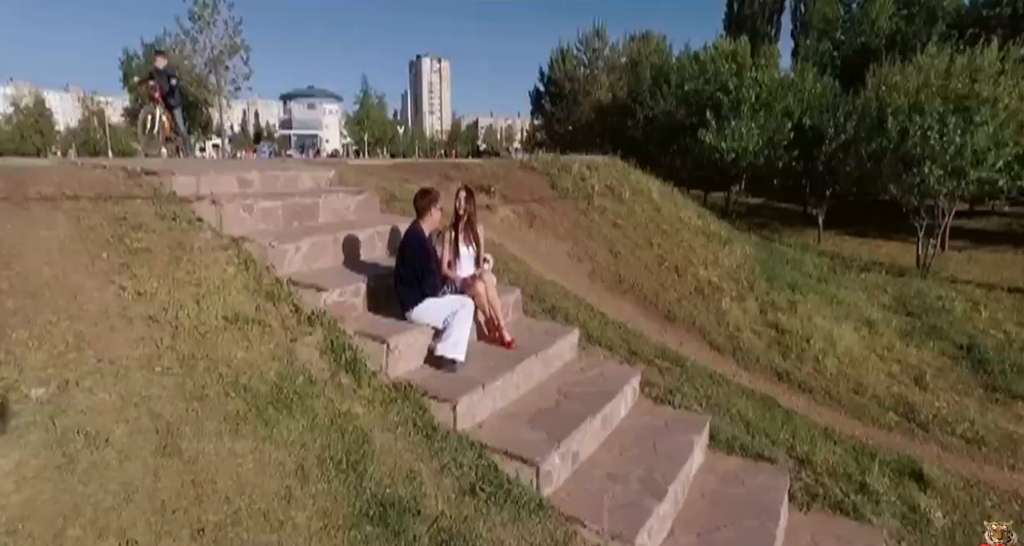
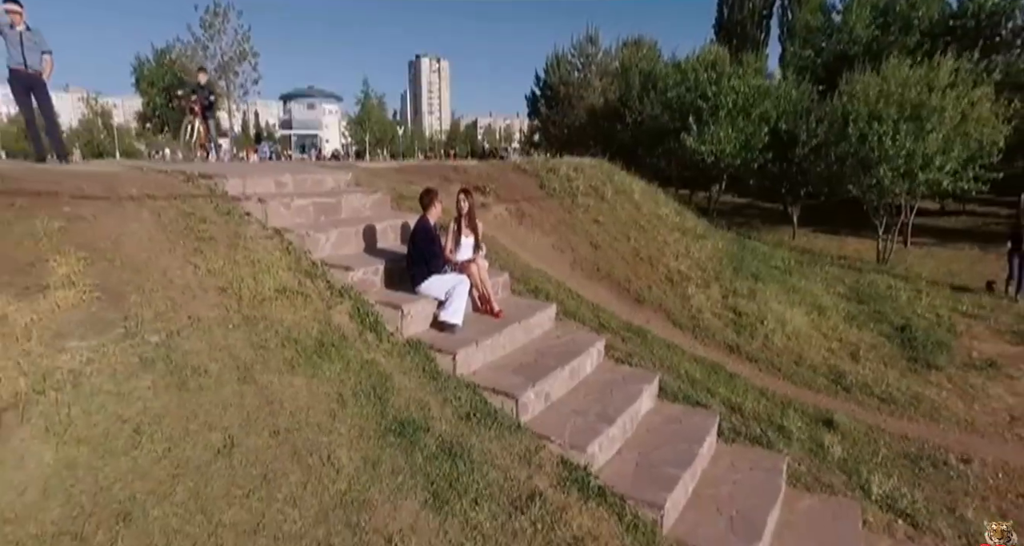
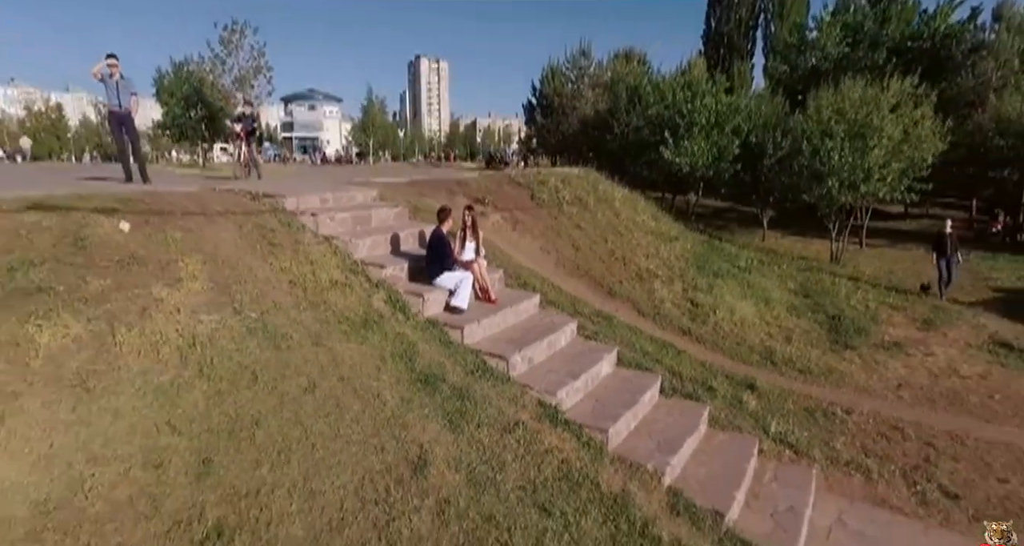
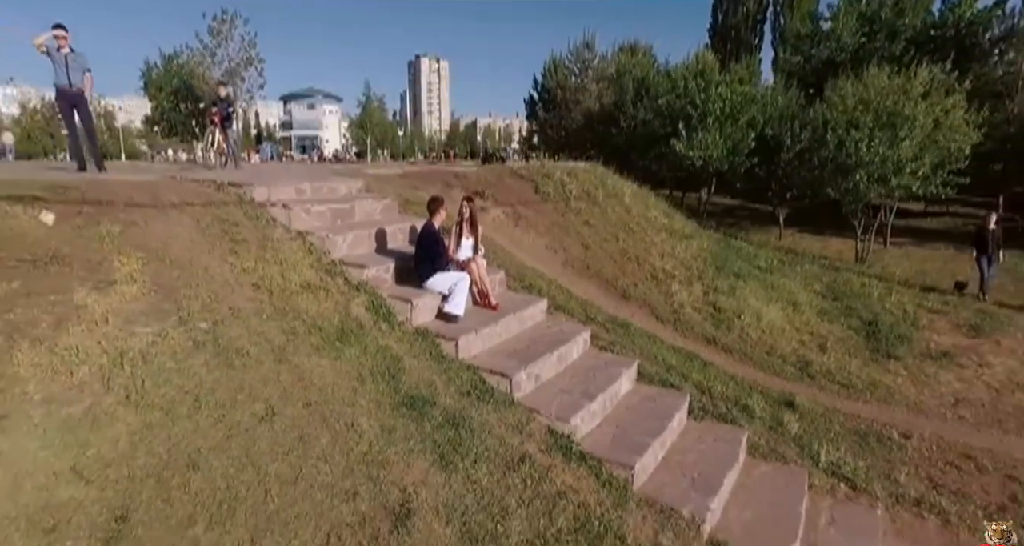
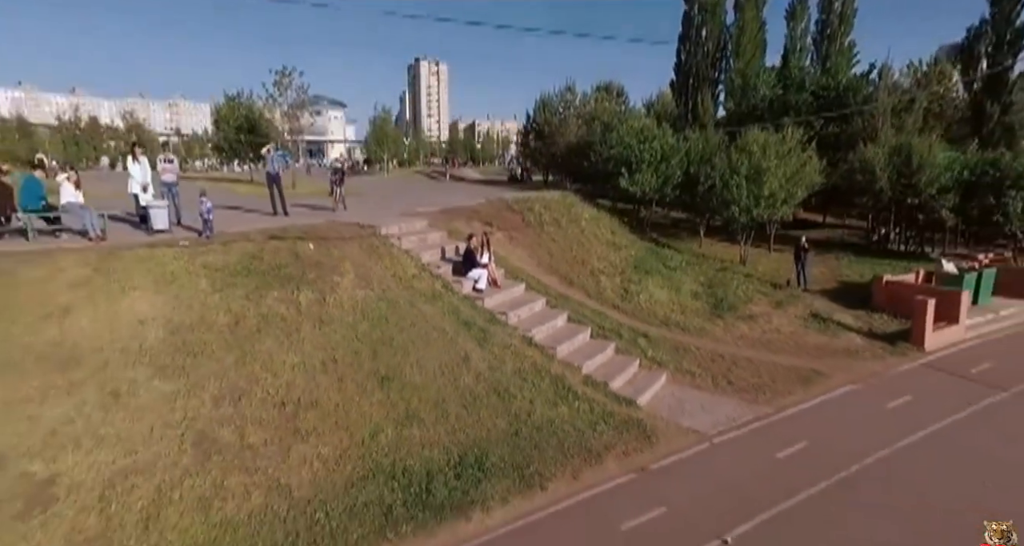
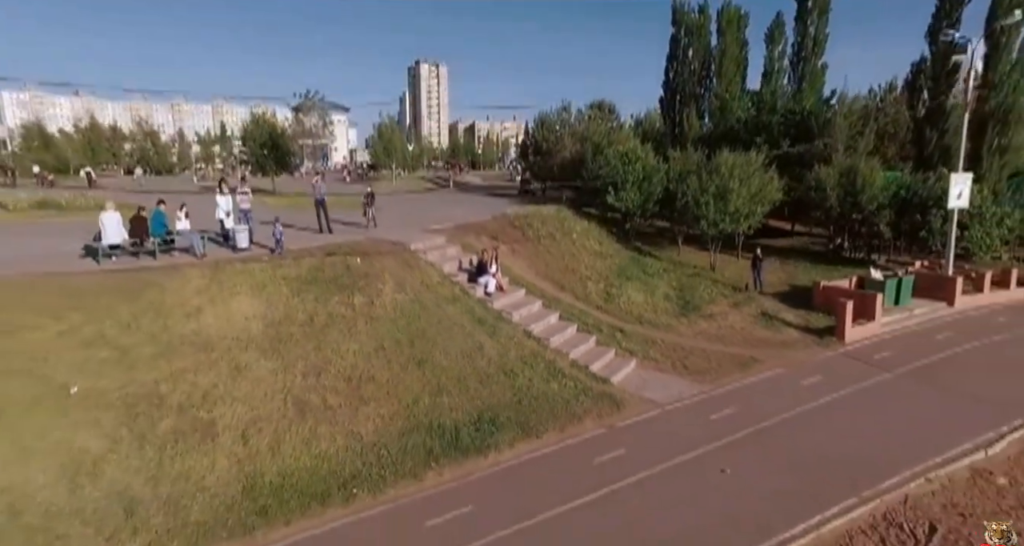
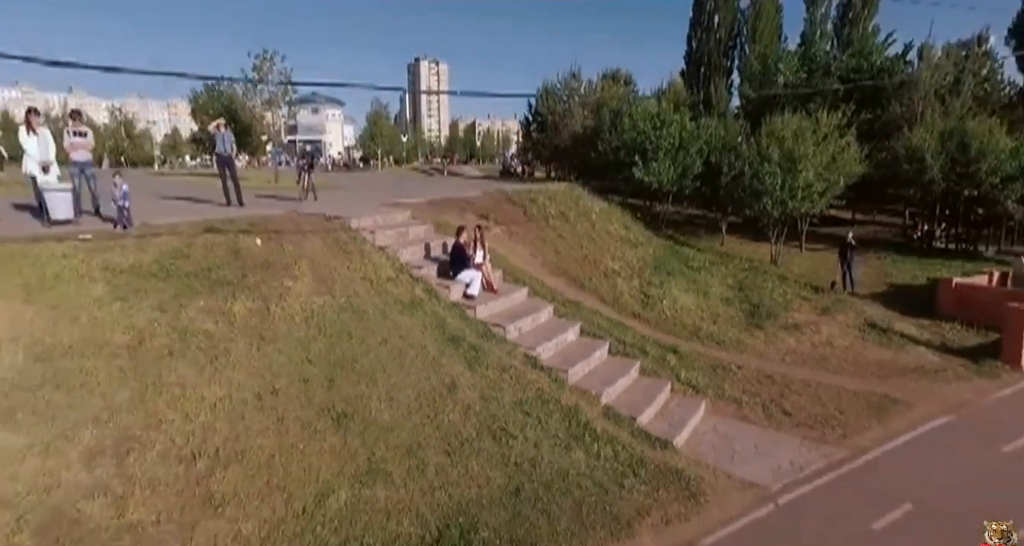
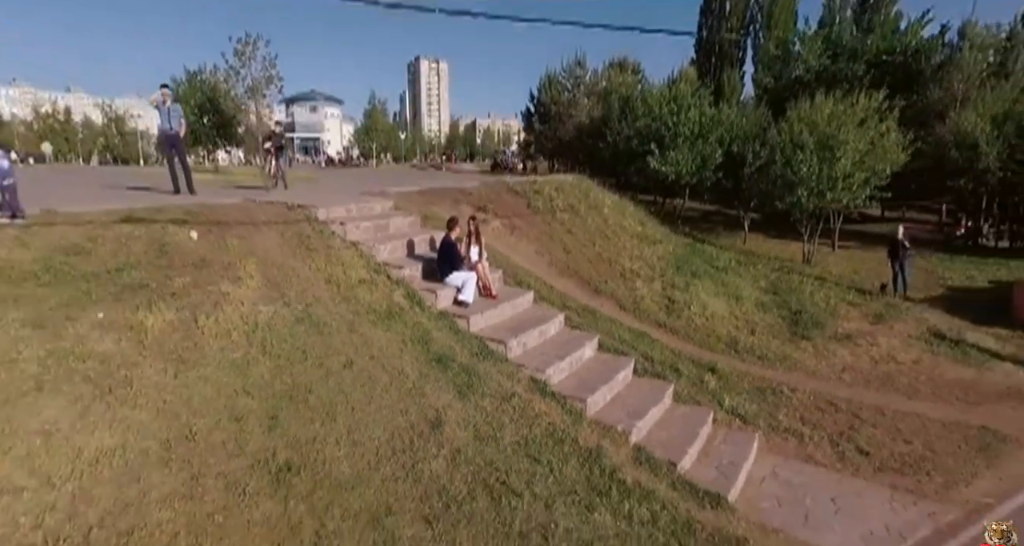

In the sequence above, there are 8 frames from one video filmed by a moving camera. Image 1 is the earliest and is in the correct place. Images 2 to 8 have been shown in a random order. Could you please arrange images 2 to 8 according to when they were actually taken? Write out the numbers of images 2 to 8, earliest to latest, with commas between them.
2, 4, 3, 8, 7, 5, 6
